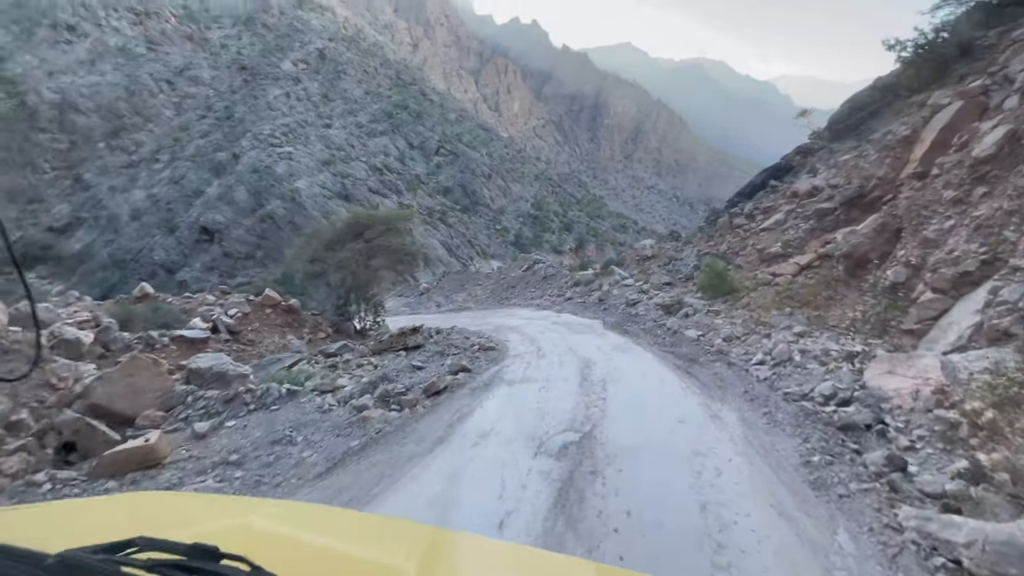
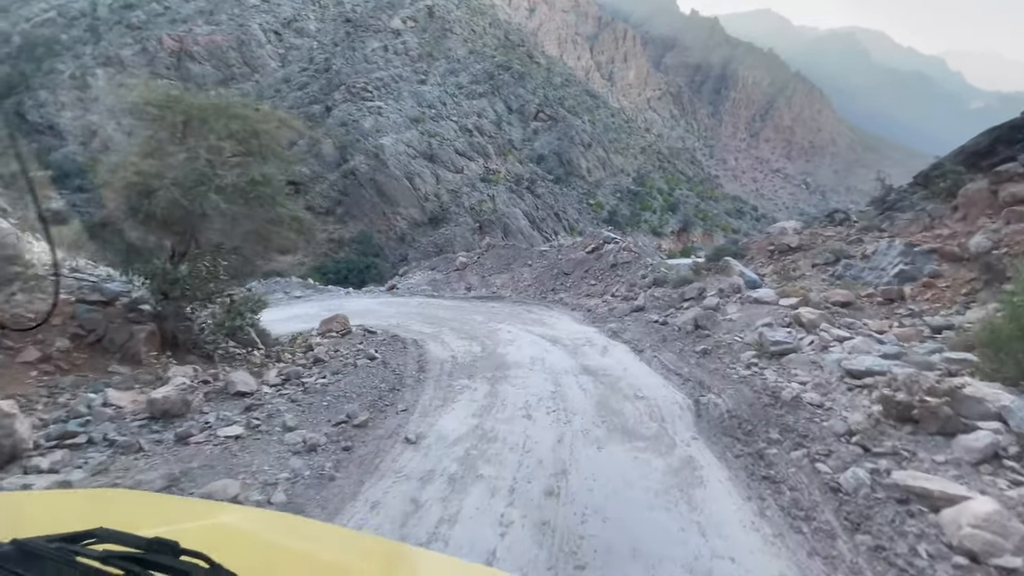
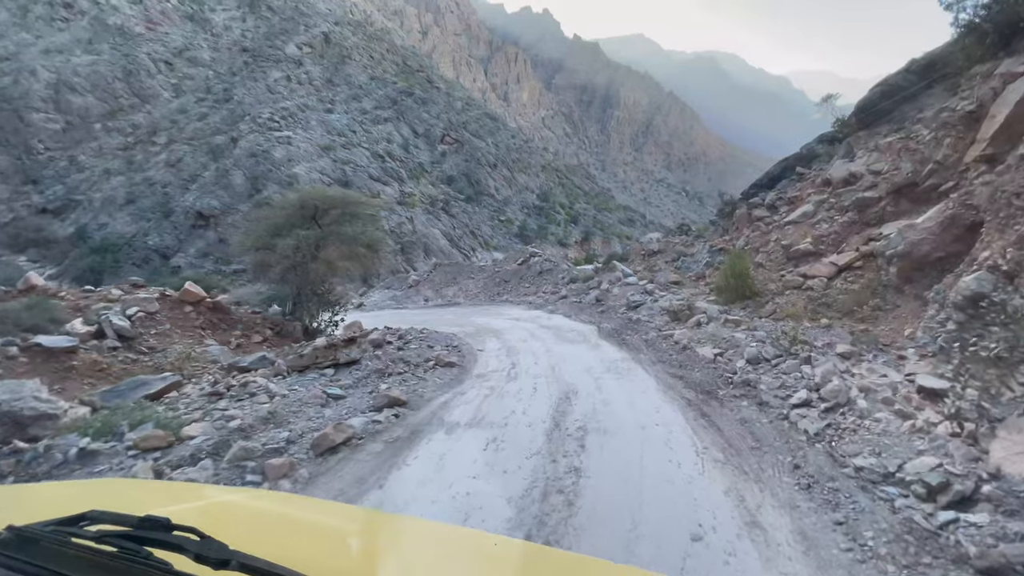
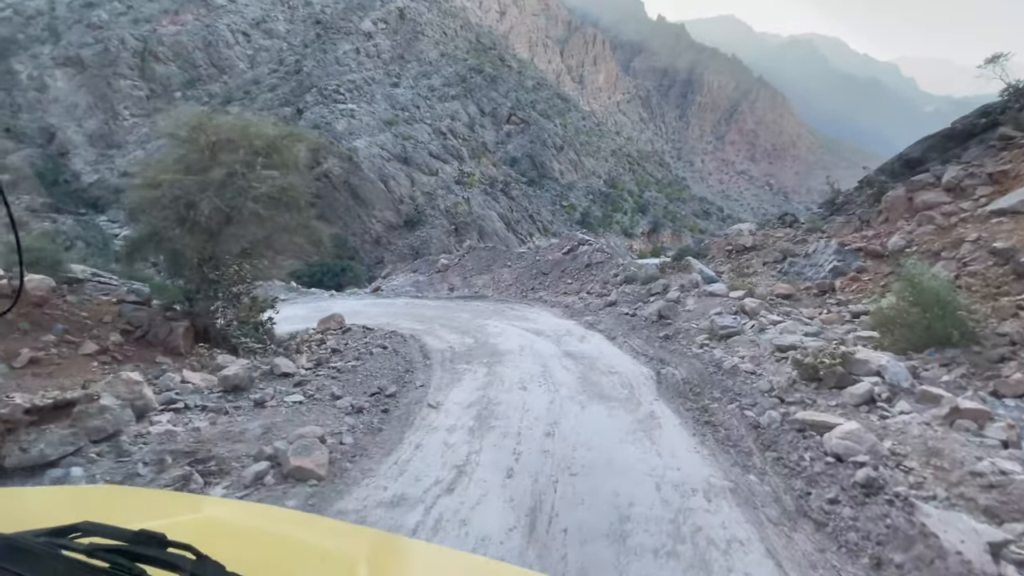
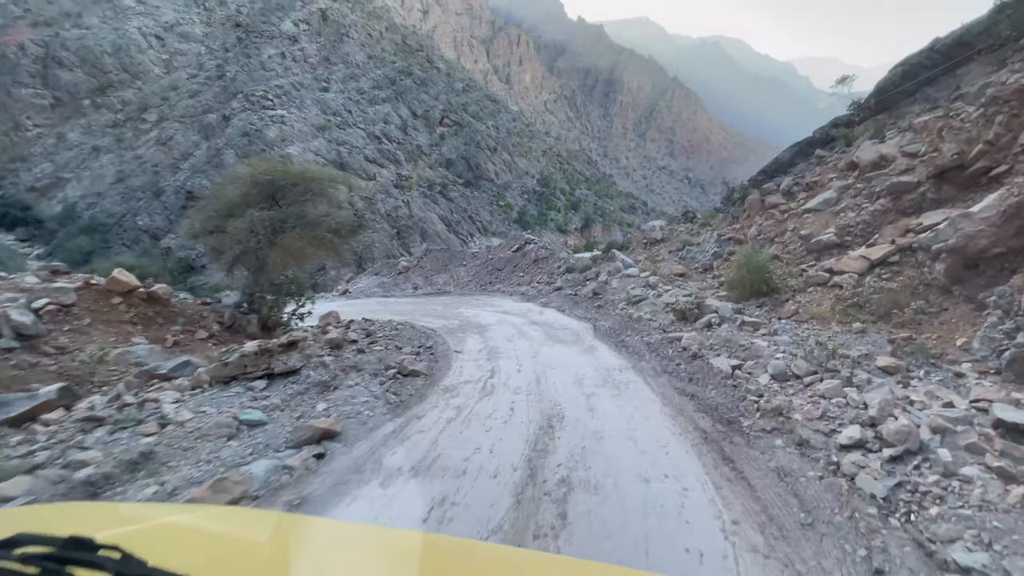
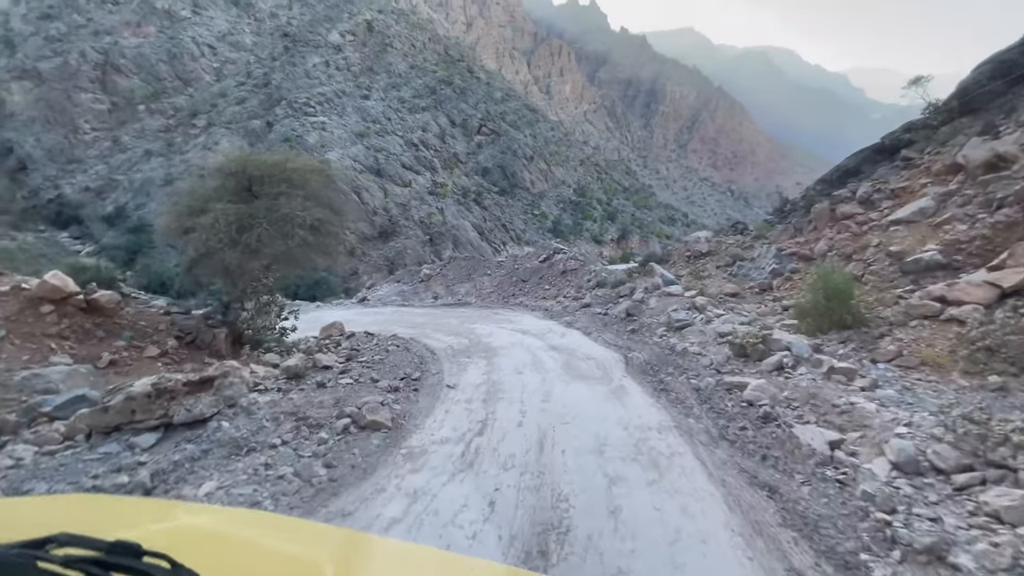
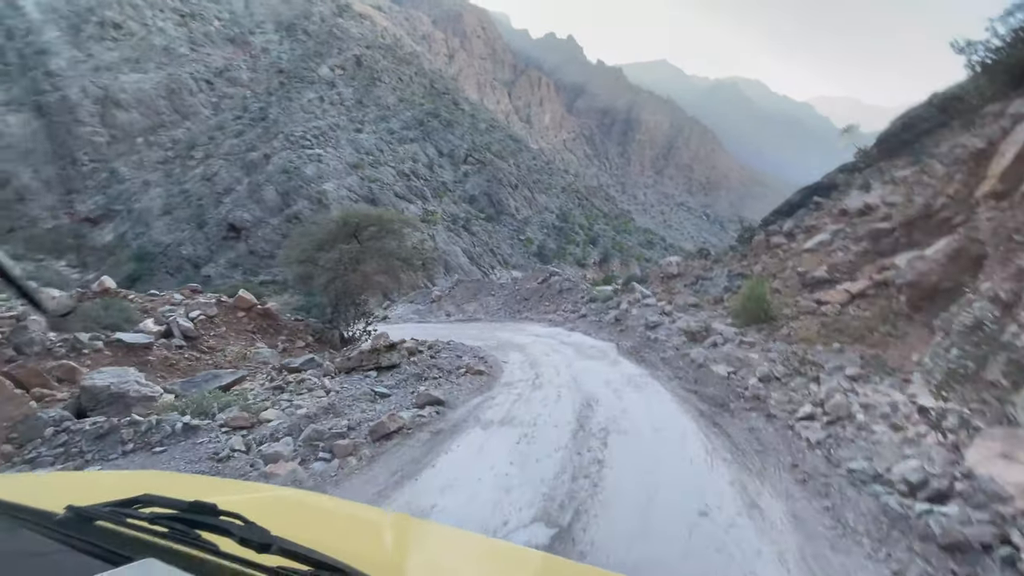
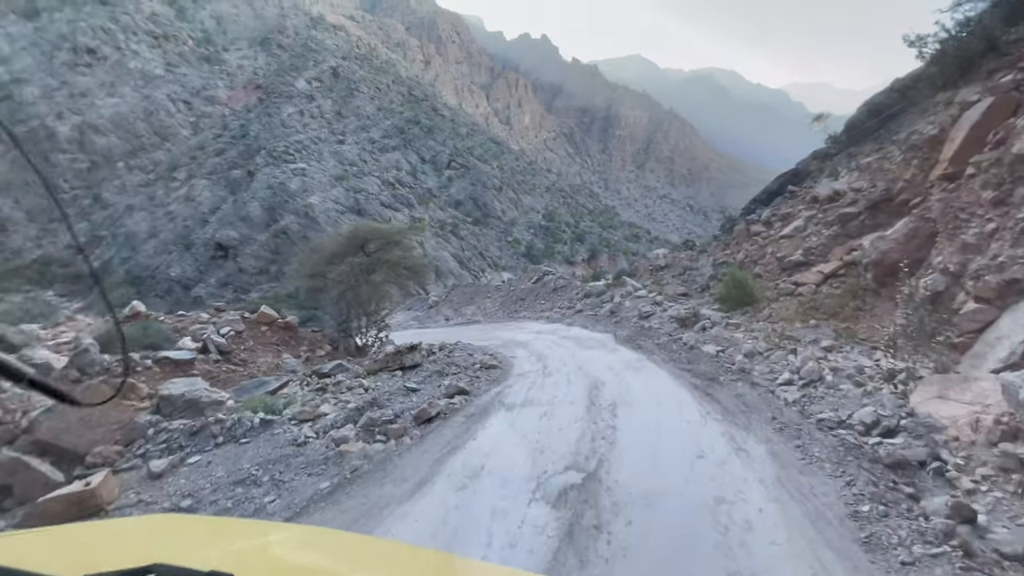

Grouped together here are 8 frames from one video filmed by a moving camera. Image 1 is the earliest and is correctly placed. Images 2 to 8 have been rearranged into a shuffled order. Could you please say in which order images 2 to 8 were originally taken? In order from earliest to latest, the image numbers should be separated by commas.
8, 7, 3, 5, 6, 4, 2
